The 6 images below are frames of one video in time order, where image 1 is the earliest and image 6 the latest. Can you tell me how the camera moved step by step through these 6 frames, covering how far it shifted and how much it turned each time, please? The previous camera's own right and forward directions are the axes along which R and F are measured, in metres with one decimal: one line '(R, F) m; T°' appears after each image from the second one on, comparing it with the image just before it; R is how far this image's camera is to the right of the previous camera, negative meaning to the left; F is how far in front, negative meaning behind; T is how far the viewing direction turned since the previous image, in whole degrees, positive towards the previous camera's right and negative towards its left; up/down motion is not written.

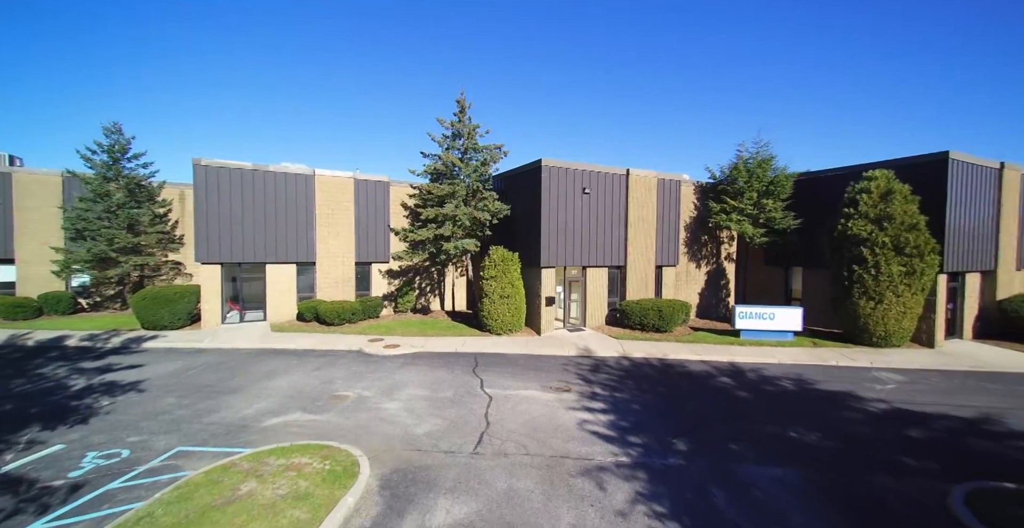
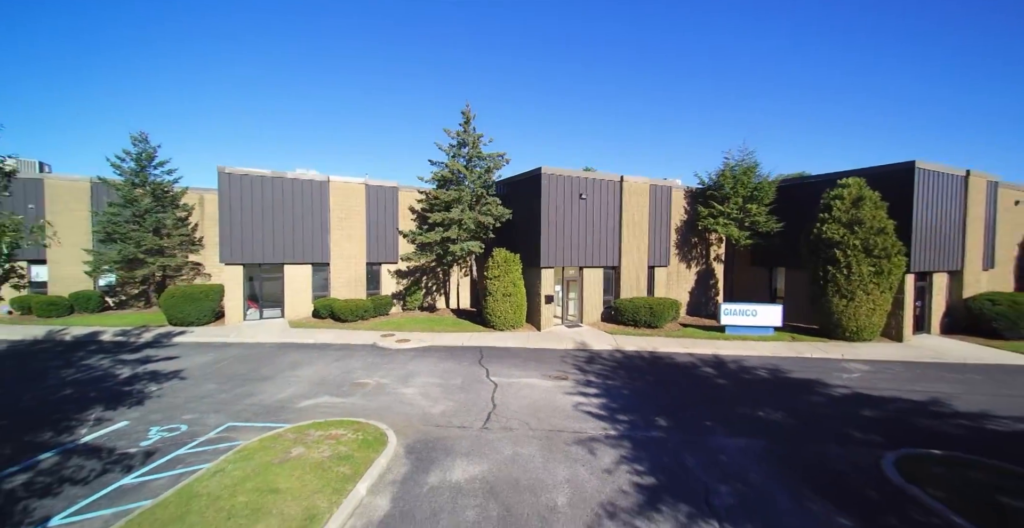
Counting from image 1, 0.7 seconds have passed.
(-0.1, -1.1) m; 0°
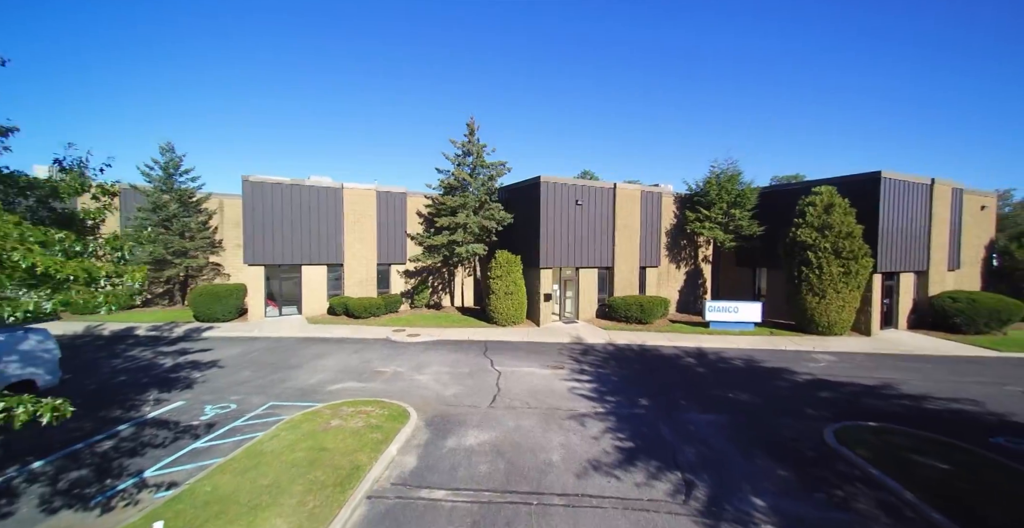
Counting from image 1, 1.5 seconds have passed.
(-0.1, -1.3) m; 0°
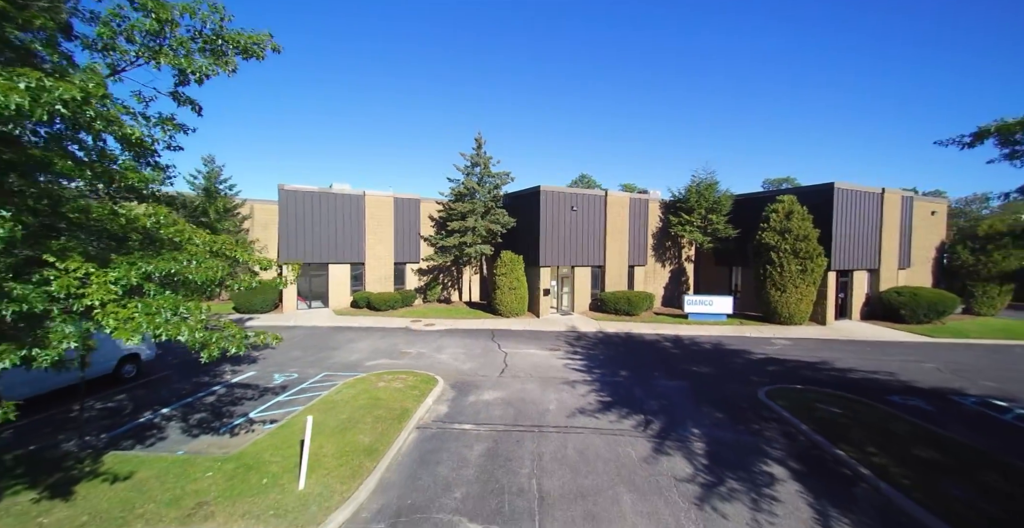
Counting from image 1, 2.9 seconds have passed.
(-0.2, -2.3) m; 0°
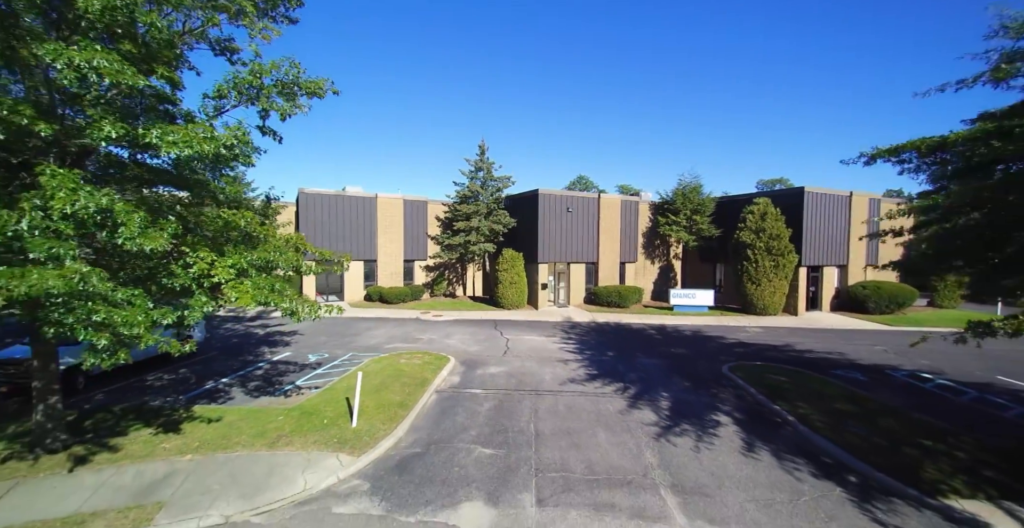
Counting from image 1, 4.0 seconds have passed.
(0.0, -1.8) m; 0°
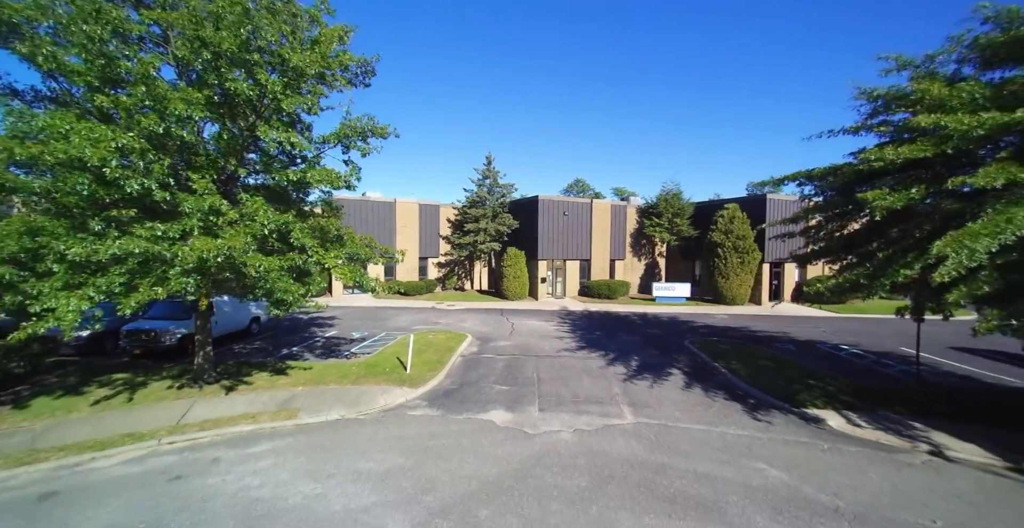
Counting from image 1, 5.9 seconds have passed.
(-0.3, -3.1) m; 0°
